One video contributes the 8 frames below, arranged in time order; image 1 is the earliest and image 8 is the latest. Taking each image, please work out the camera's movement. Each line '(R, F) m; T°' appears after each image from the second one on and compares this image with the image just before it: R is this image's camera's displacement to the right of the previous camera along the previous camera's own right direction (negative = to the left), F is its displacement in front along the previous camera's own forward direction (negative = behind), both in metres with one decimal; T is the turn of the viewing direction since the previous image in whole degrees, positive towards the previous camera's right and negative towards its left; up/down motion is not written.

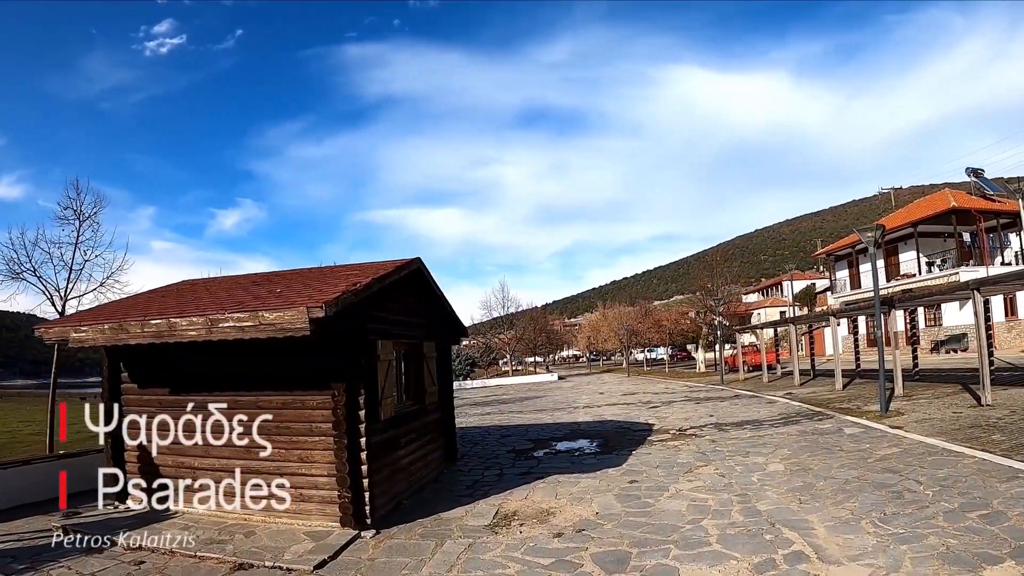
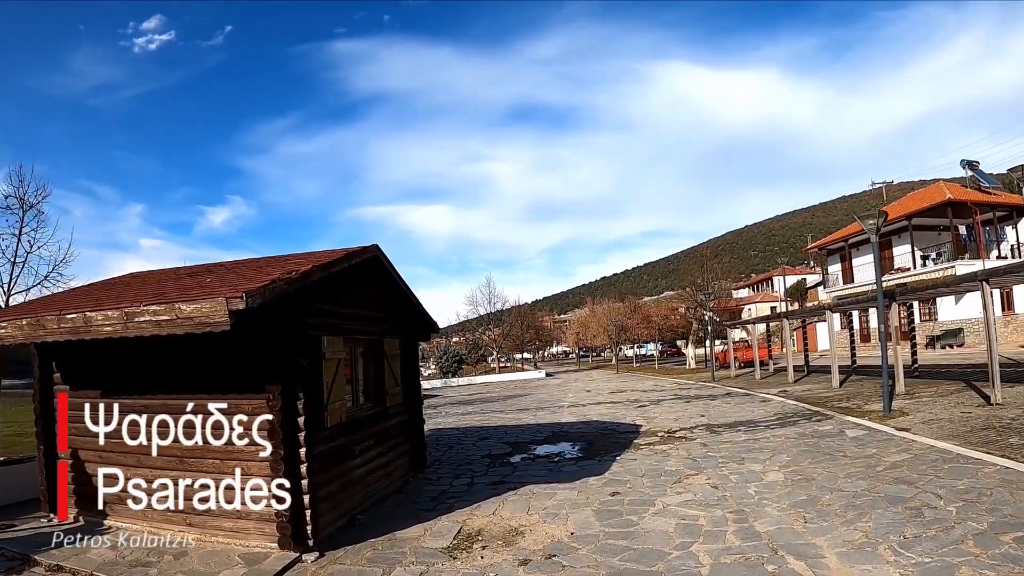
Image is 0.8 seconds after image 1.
(+0.3, +0.9) m; +1°
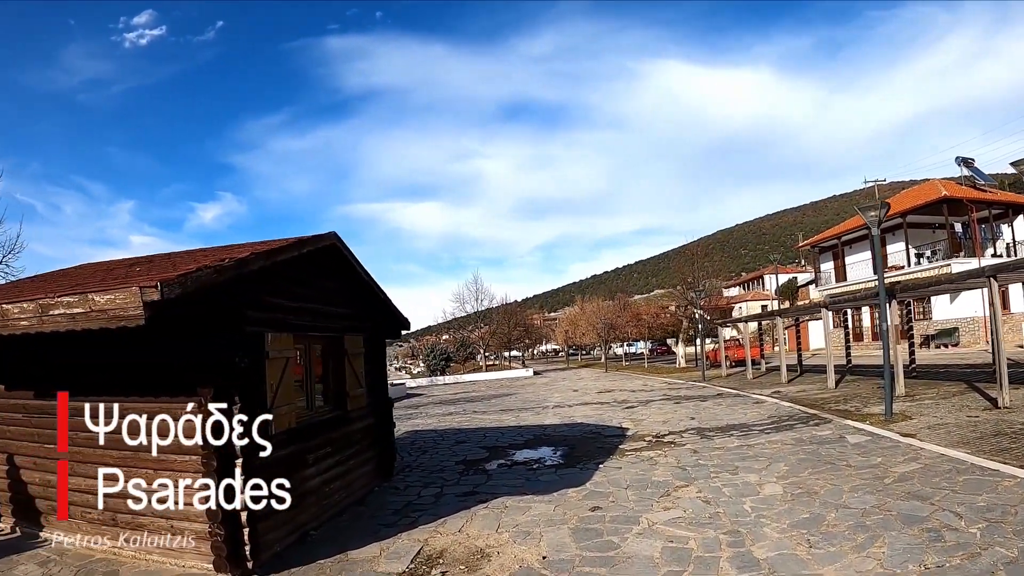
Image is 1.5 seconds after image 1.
(+0.2, +0.7) m; +1°
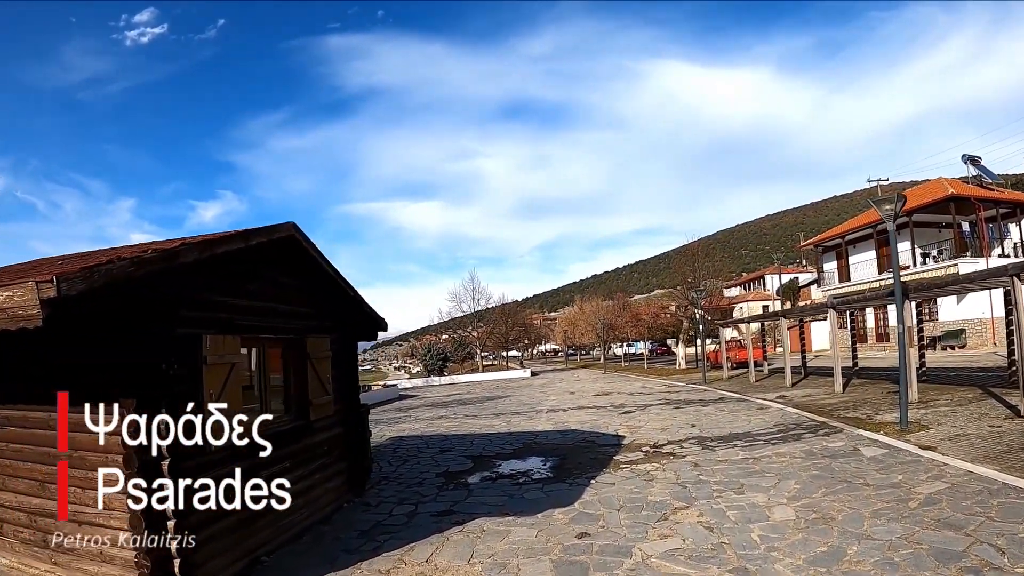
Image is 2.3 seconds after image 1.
(+0.2, +0.7) m; 0°
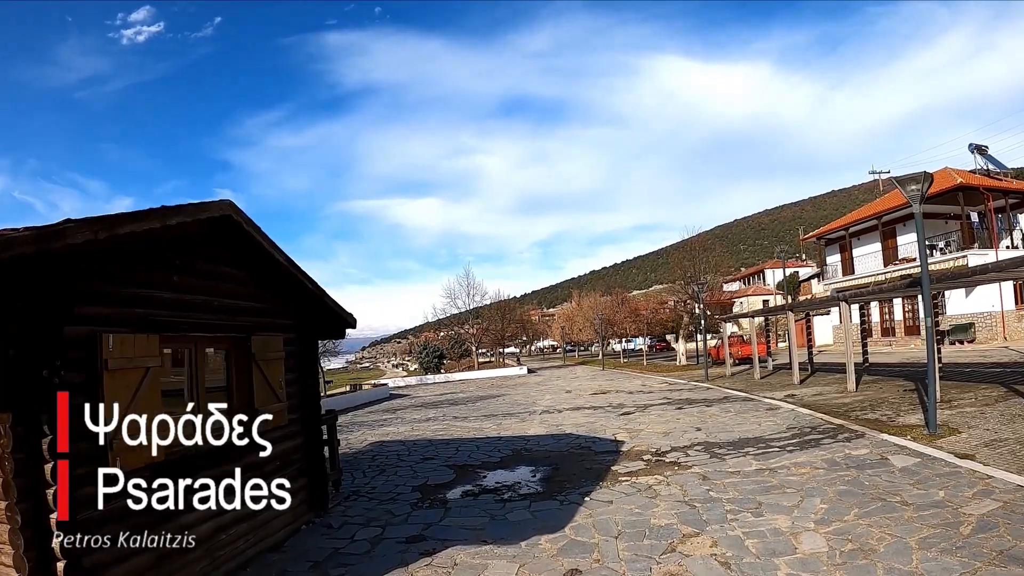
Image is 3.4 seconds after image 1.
(+0.2, +1.0) m; 0°
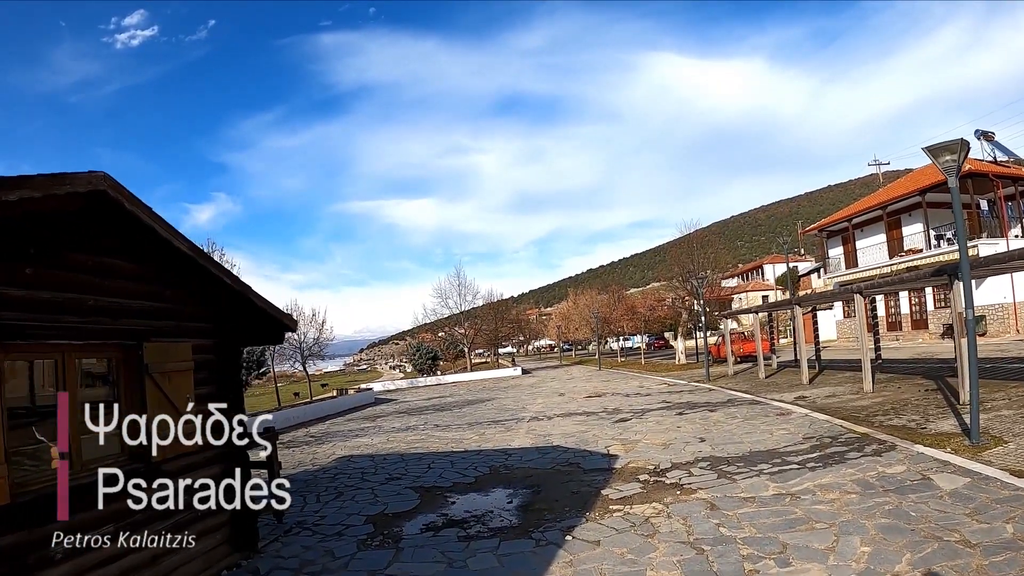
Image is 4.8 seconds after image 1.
(+0.3, +1.2) m; 0°
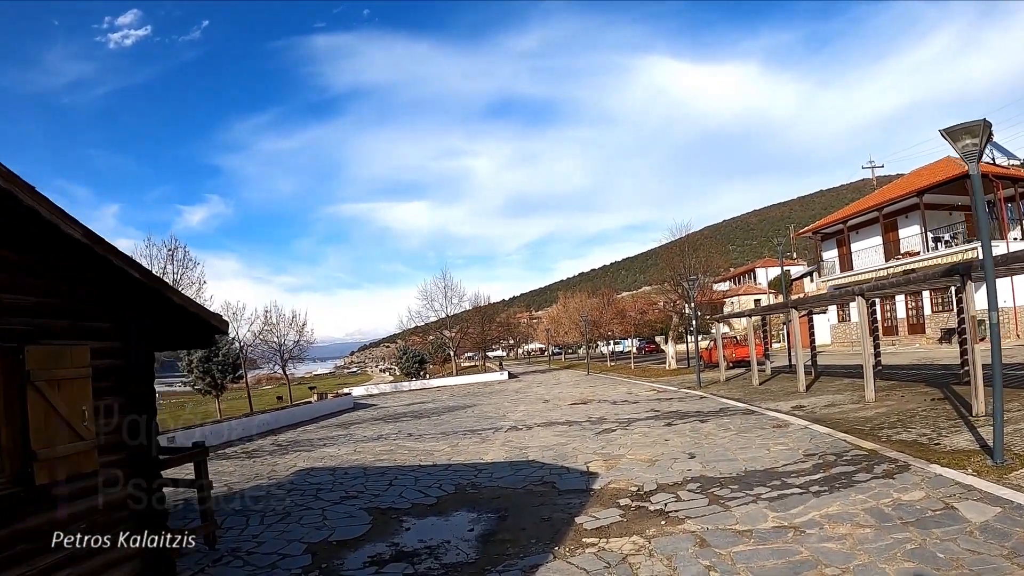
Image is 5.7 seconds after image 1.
(+0.3, +0.9) m; +1°
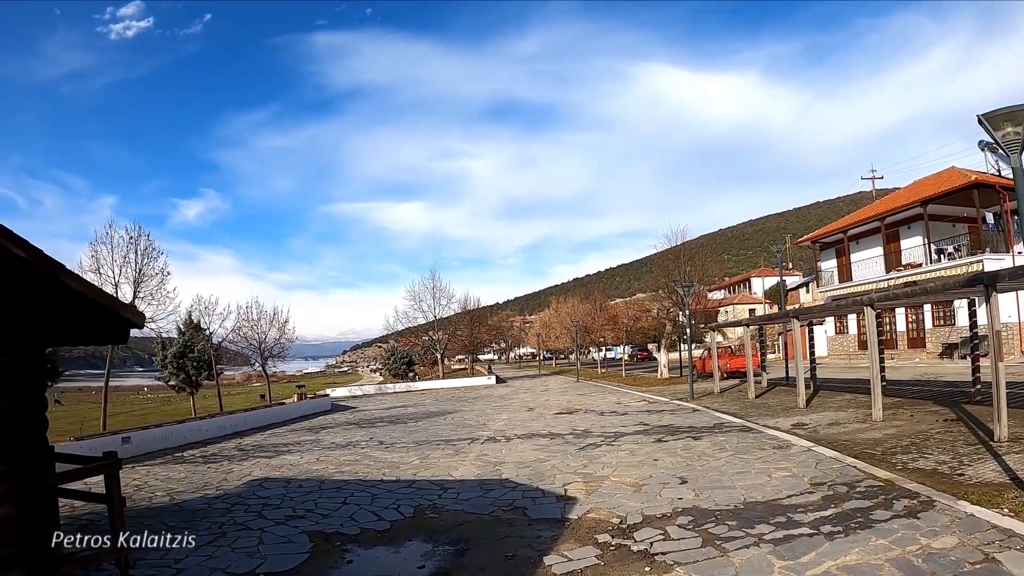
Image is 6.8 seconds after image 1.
(+0.3, +0.9) m; 0°
